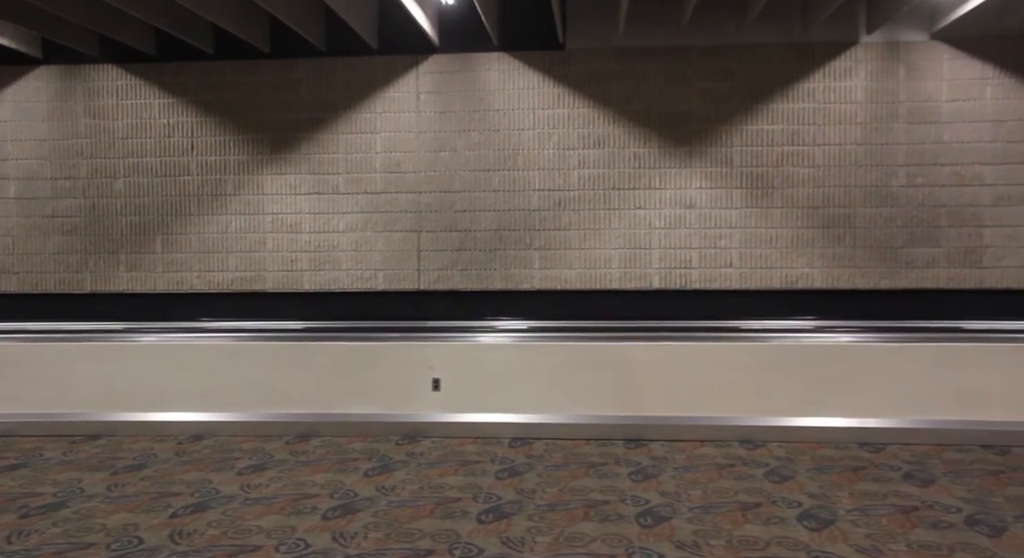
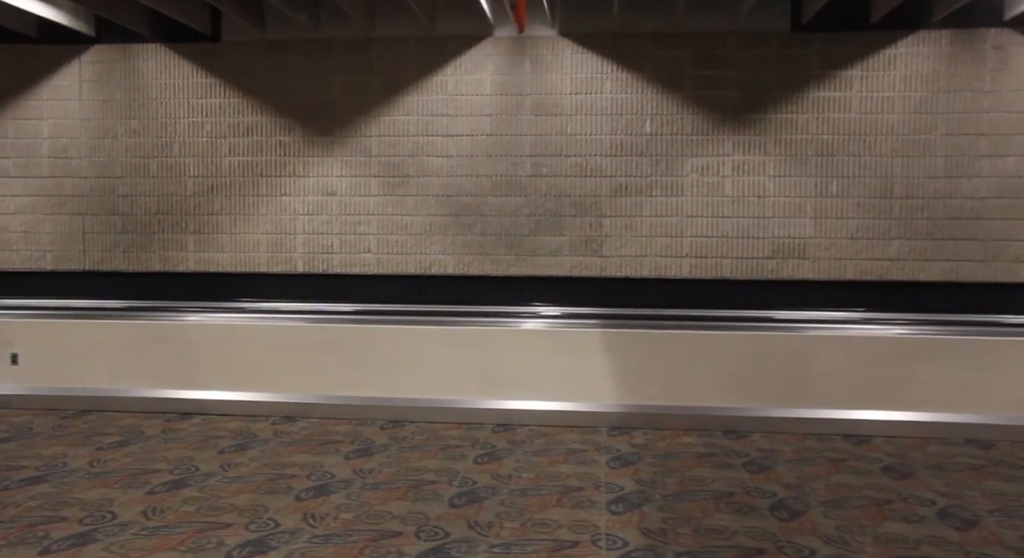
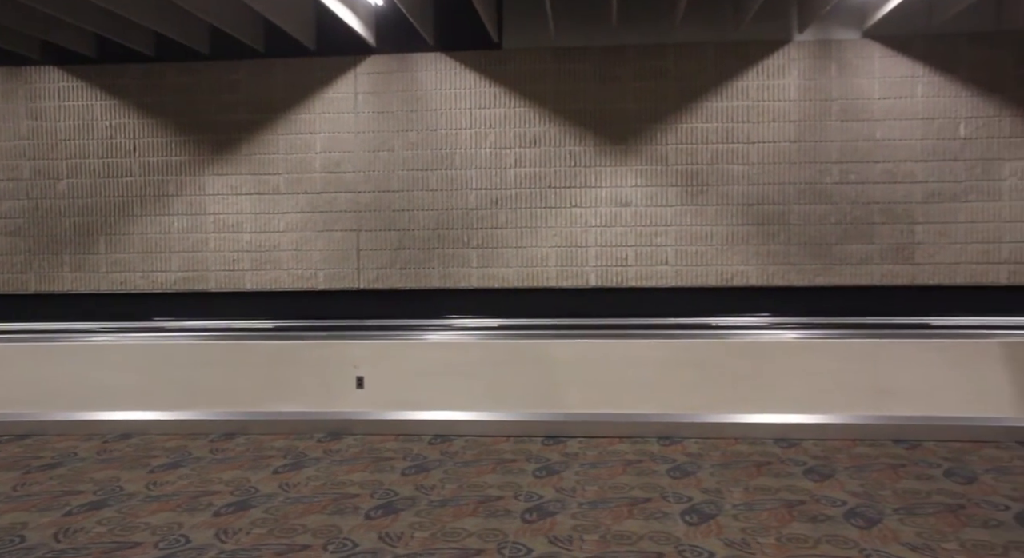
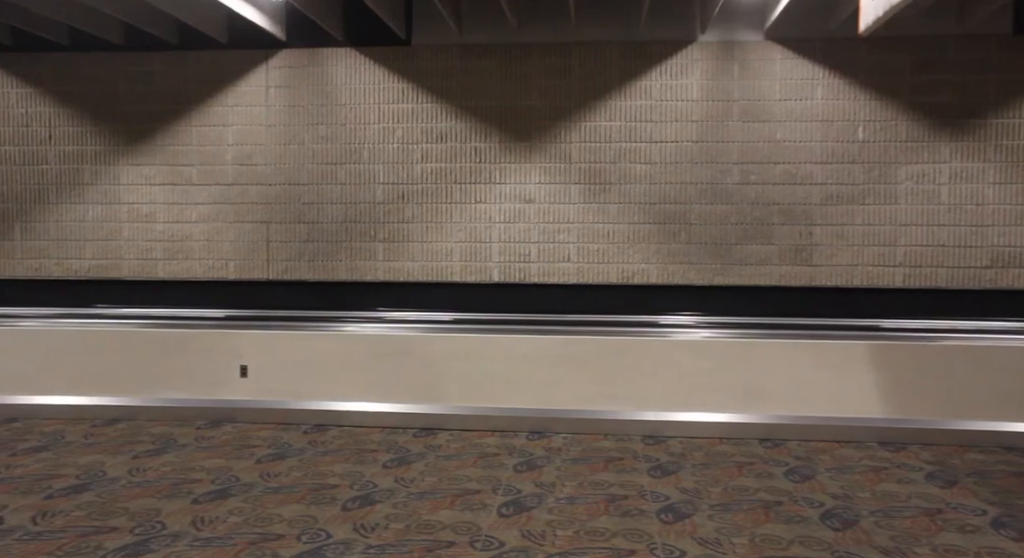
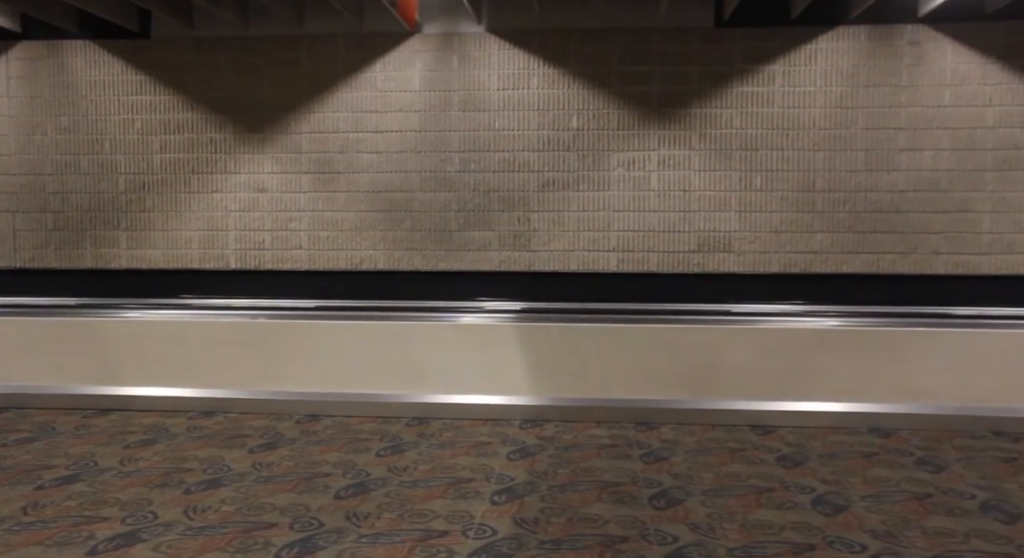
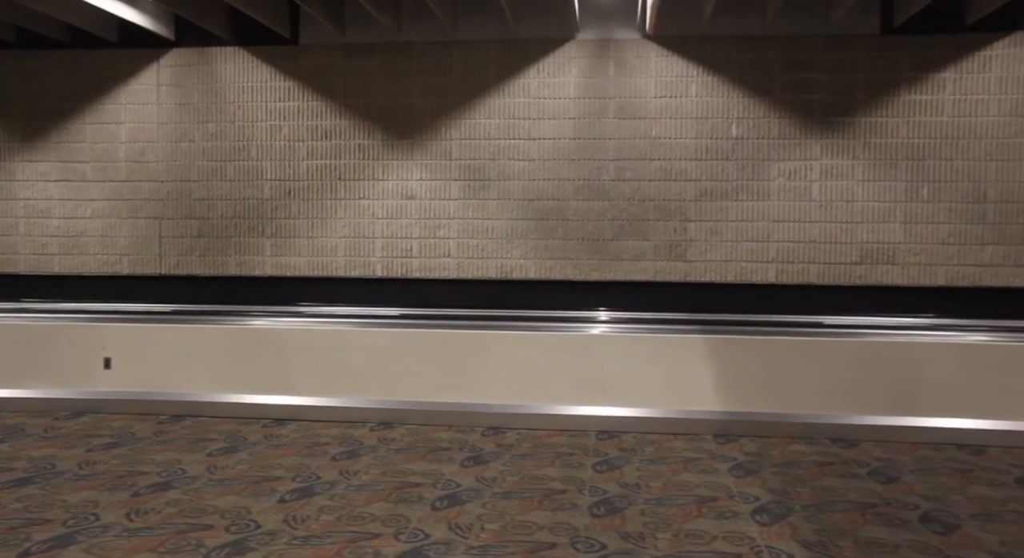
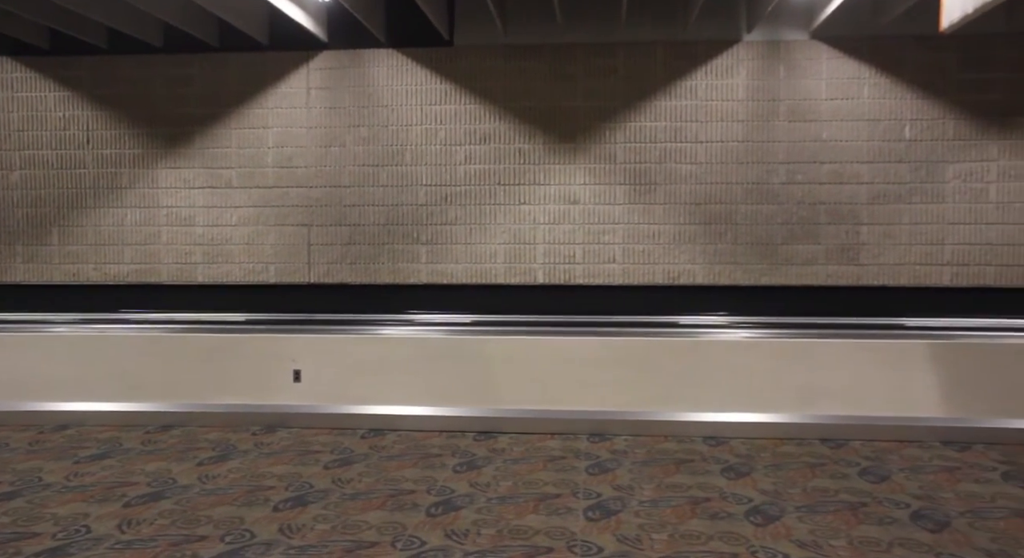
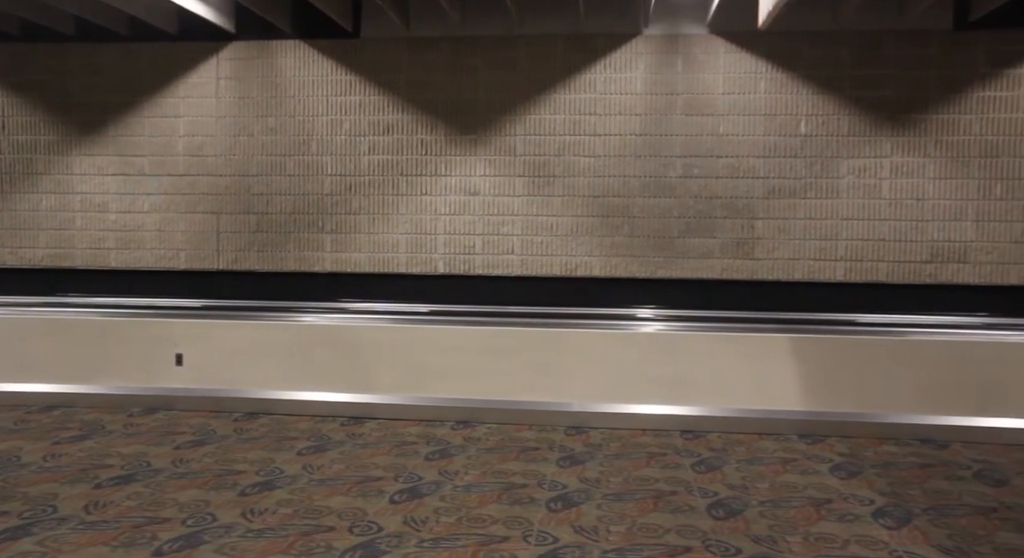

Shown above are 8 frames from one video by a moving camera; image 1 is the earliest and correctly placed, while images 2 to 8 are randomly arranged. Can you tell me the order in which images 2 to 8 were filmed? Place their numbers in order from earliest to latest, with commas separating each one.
3, 7, 4, 8, 6, 2, 5
